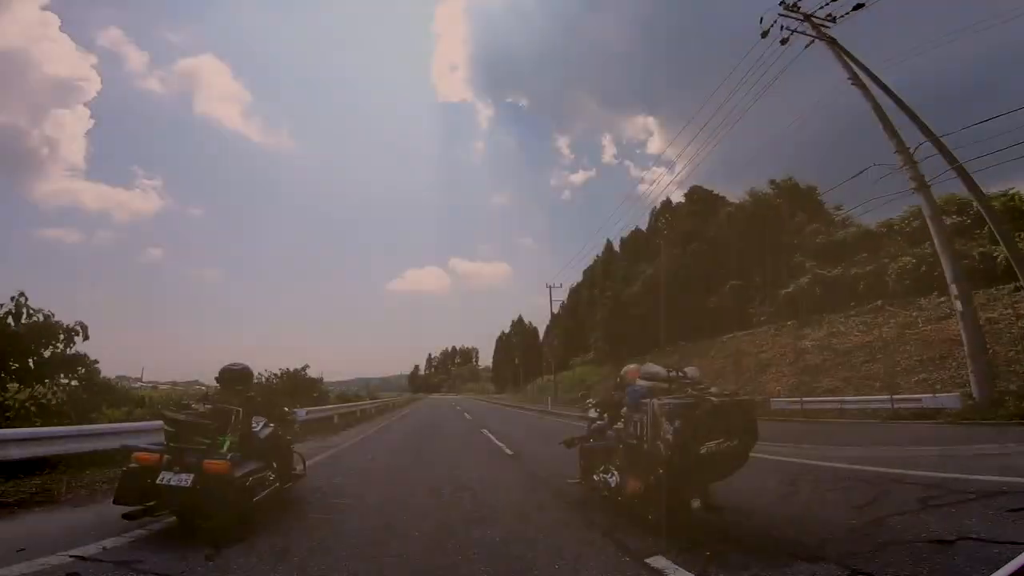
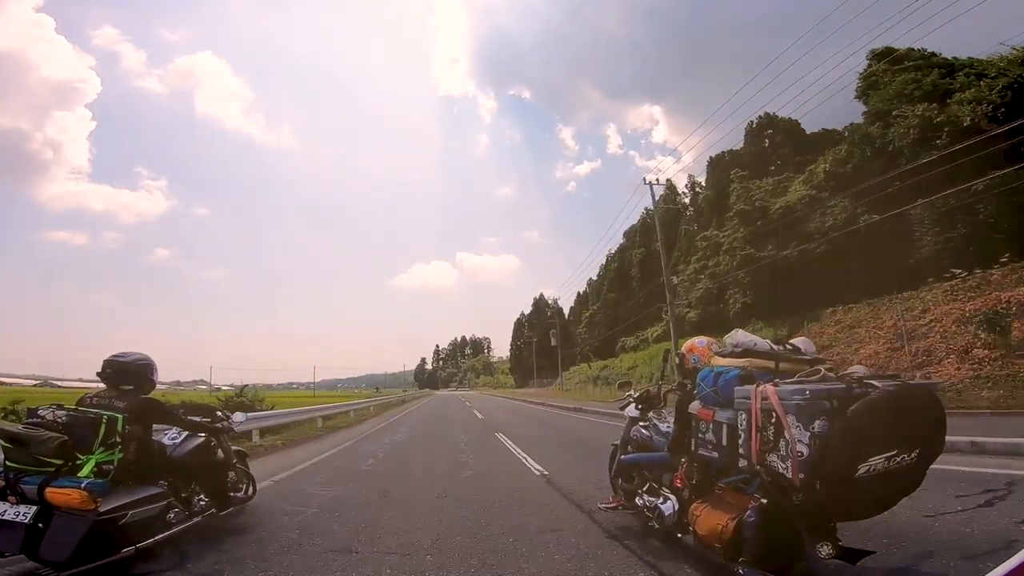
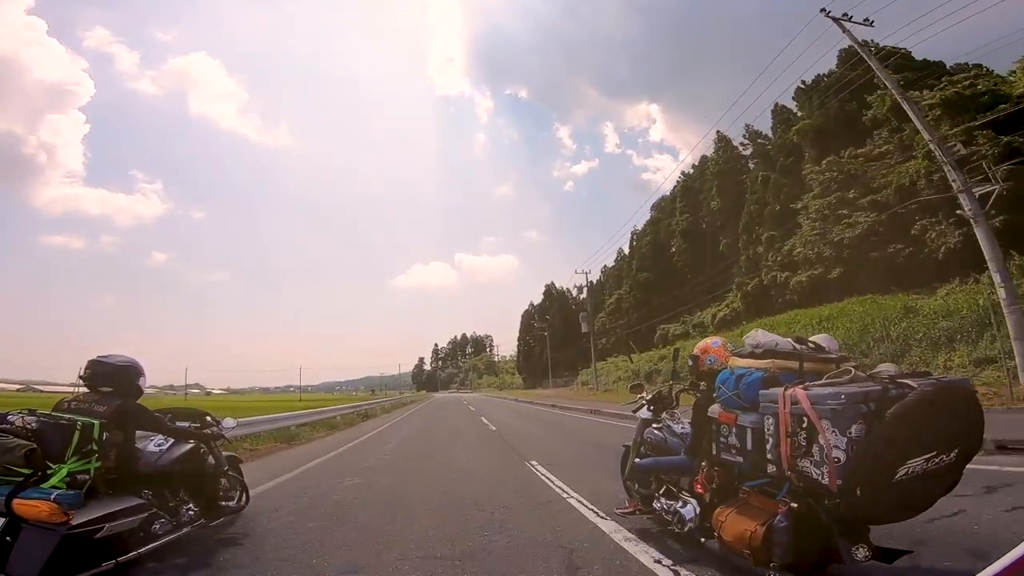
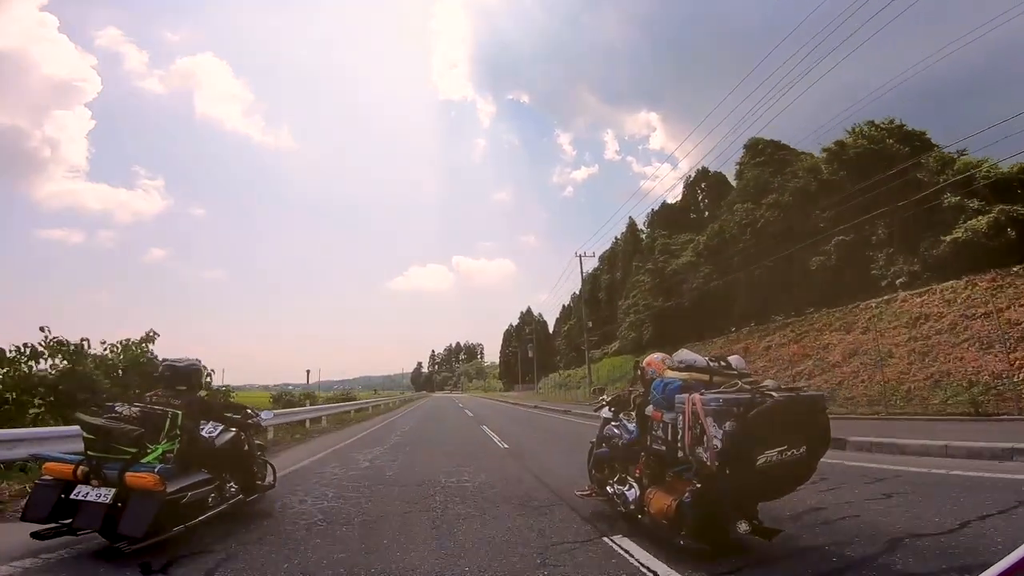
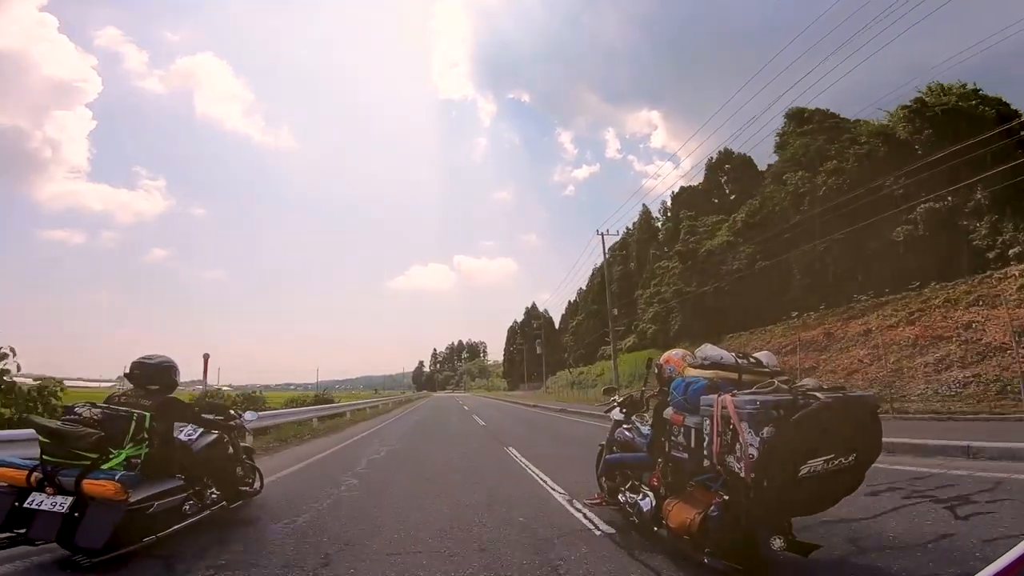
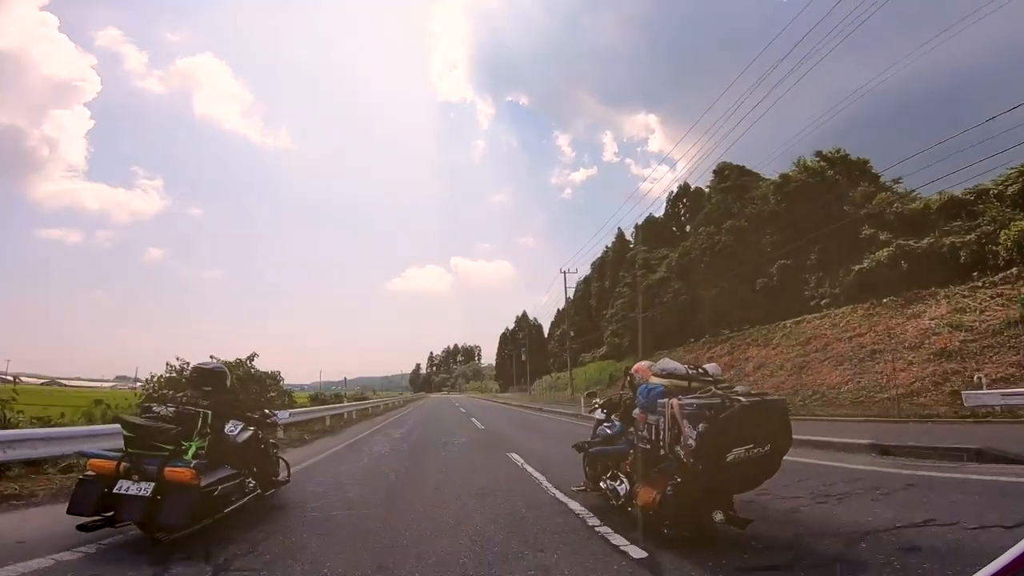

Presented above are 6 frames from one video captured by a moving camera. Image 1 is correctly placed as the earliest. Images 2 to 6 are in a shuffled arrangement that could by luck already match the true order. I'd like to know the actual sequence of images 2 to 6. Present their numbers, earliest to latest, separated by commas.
6, 4, 5, 2, 3
